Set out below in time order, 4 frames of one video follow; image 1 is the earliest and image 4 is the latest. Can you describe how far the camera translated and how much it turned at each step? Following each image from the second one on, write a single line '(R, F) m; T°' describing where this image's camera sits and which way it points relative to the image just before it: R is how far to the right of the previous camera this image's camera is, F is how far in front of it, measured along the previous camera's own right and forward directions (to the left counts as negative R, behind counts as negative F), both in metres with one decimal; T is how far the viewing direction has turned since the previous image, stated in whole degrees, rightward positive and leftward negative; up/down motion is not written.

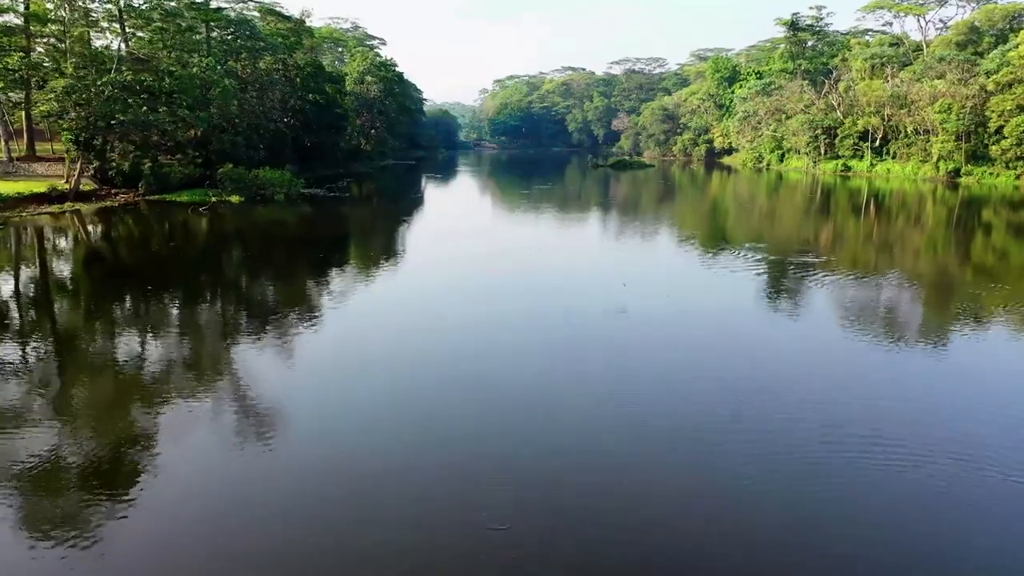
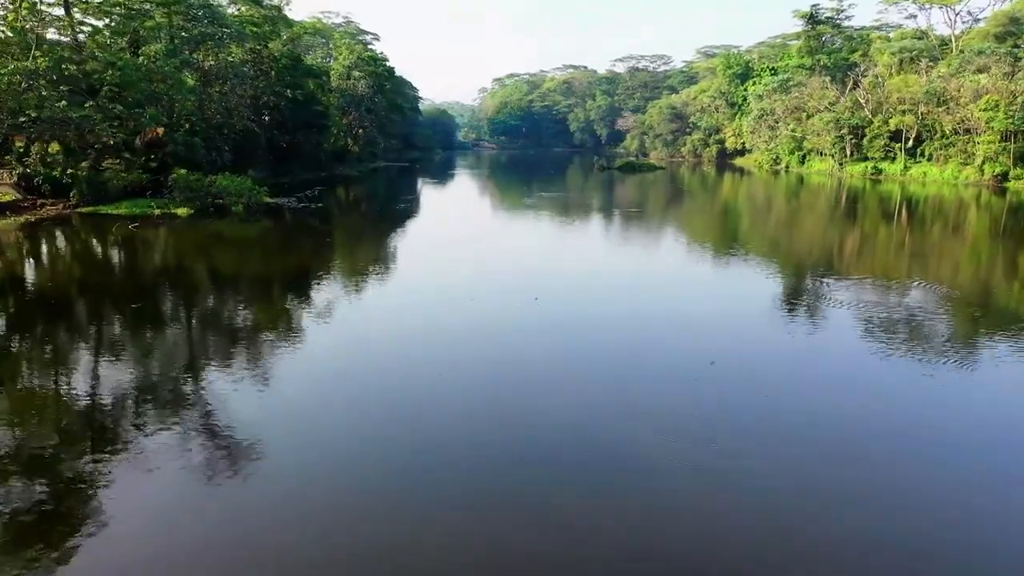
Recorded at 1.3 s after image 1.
(0.0, +1.9) m; 0°
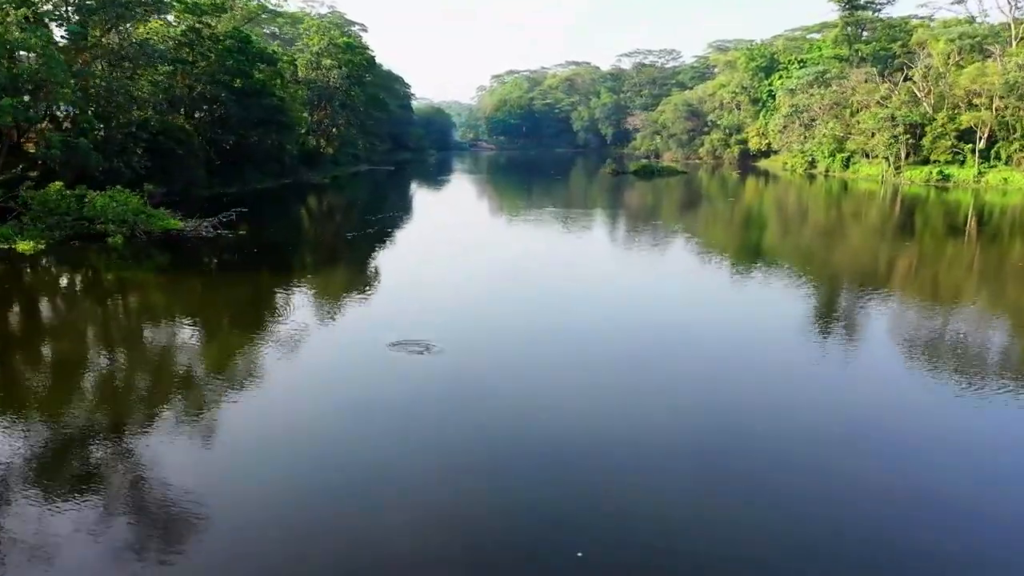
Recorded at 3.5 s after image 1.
(0.0, +3.2) m; 0°
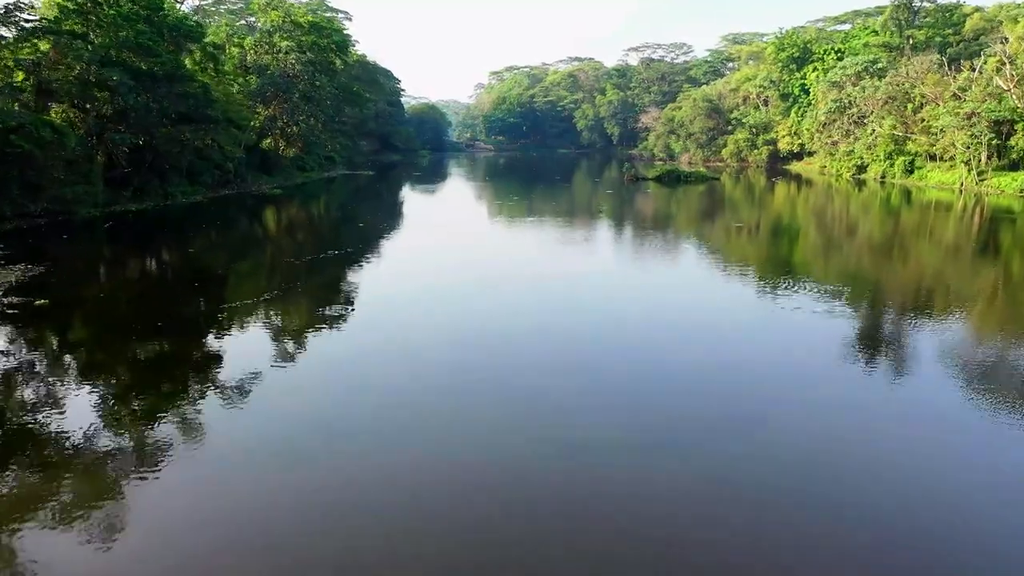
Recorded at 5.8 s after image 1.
(0.0, +3.4) m; 0°
